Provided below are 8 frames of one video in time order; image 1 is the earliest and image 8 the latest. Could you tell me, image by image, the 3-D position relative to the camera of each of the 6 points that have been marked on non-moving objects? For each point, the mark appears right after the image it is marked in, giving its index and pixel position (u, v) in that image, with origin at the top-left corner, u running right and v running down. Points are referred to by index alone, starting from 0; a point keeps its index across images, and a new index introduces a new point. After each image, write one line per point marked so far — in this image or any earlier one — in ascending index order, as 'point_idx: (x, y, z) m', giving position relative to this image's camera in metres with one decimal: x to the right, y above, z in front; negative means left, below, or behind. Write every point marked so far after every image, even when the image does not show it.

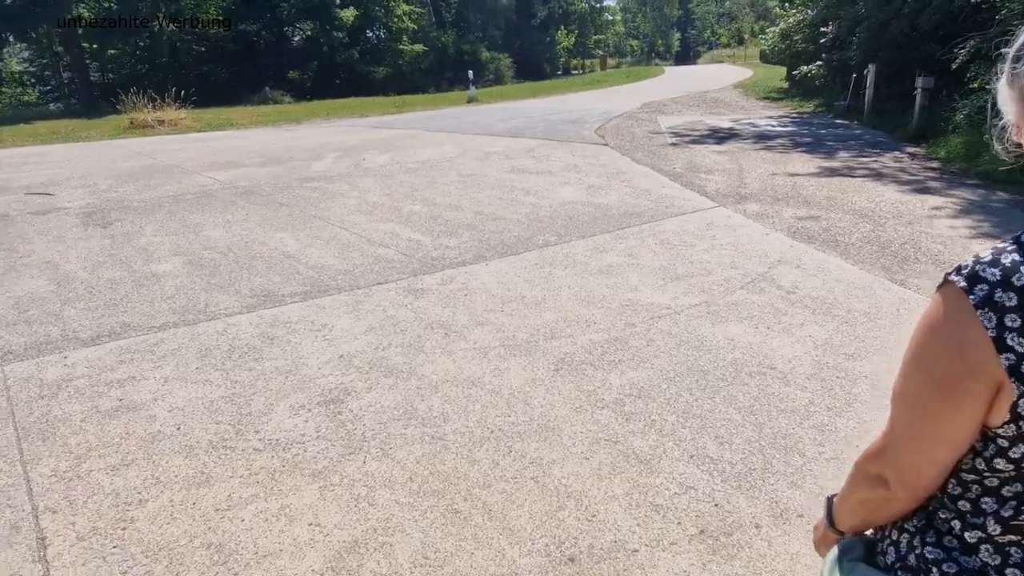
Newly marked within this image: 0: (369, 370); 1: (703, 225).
0: (-0.7, -0.4, +3.9) m
1: (+1.7, +0.5, +6.9) m
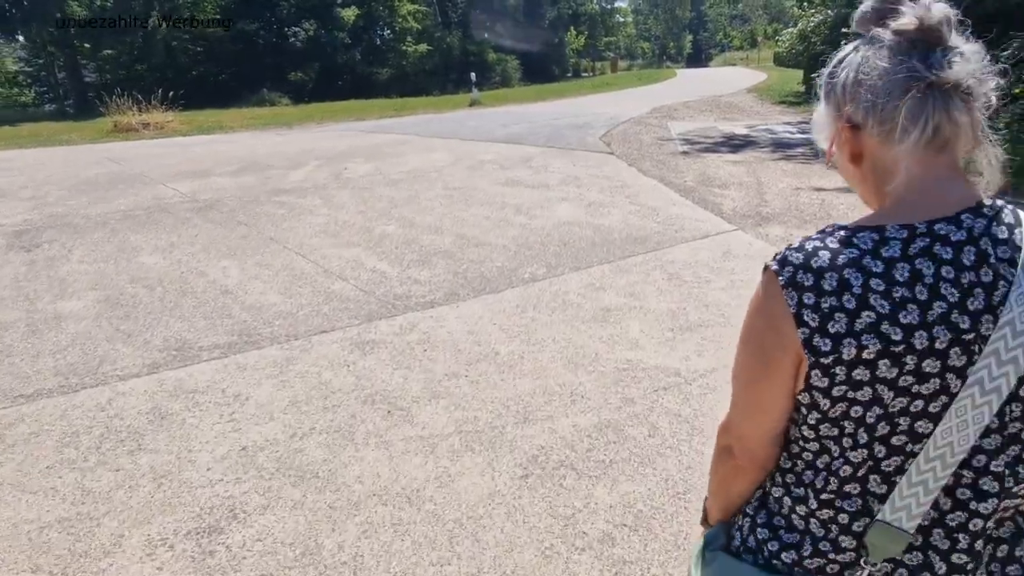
0: (-0.9, -0.7, +2.9) m
1: (+1.6, +0.2, +5.9) m
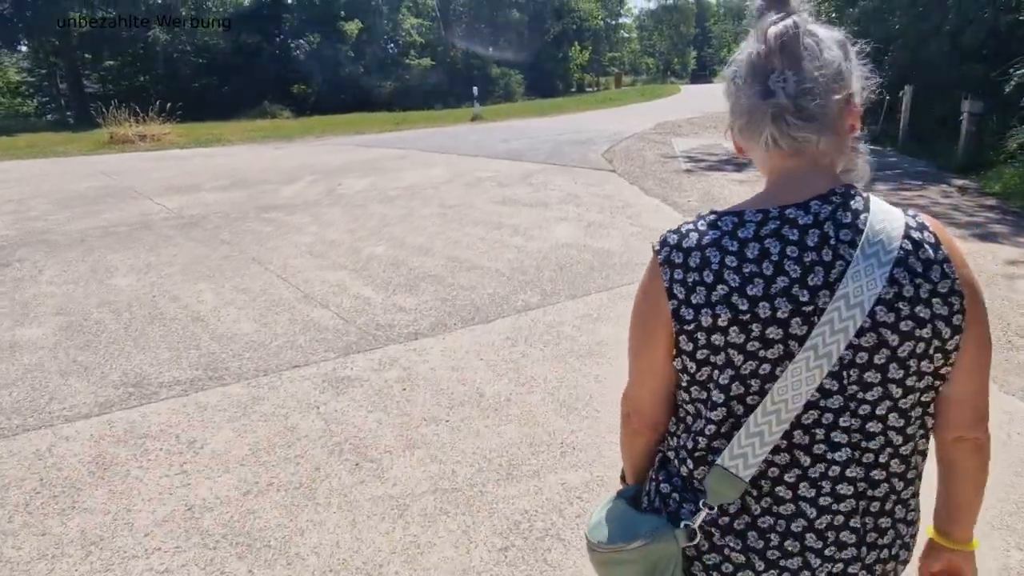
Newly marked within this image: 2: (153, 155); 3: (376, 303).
0: (-1.0, -0.9, +2.6) m
1: (+1.5, 0.0, +5.6) m
2: (-7.4, +2.7, +15.6) m
3: (-0.9, -0.1, +5.2) m
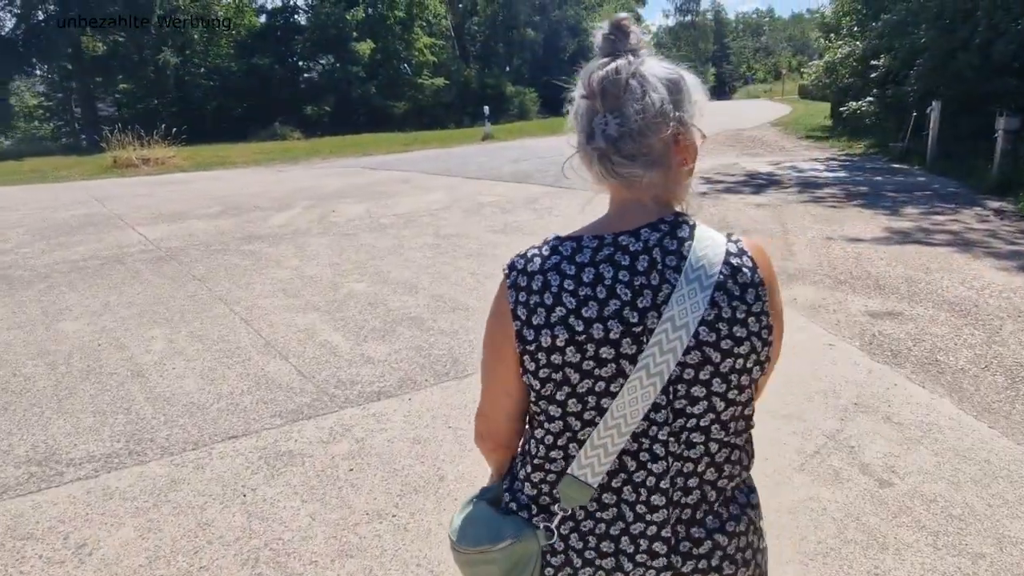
0: (-1.2, -1.1, +2.0) m
1: (+1.5, -0.3, +4.9) m
2: (-7.2, +2.2, +15.3) m
3: (-1.0, -0.4, +4.6) m
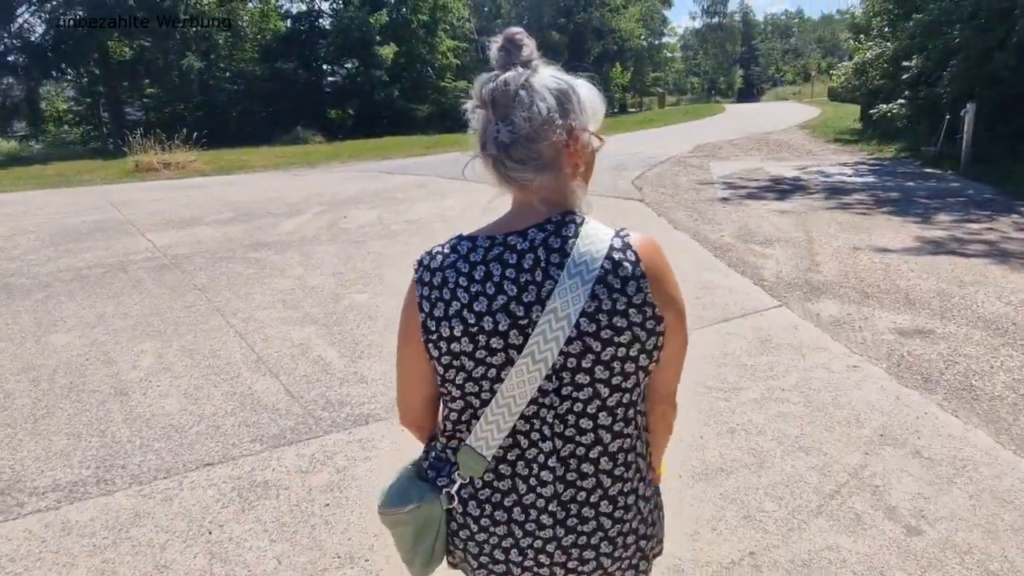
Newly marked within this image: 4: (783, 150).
0: (-1.2, -1.2, +1.8) m
1: (+1.5, -0.4, +4.6) m
2: (-6.8, +2.1, +15.2) m
3: (-1.0, -0.5, +4.4) m
4: (+6.1, +3.1, +17.2) m
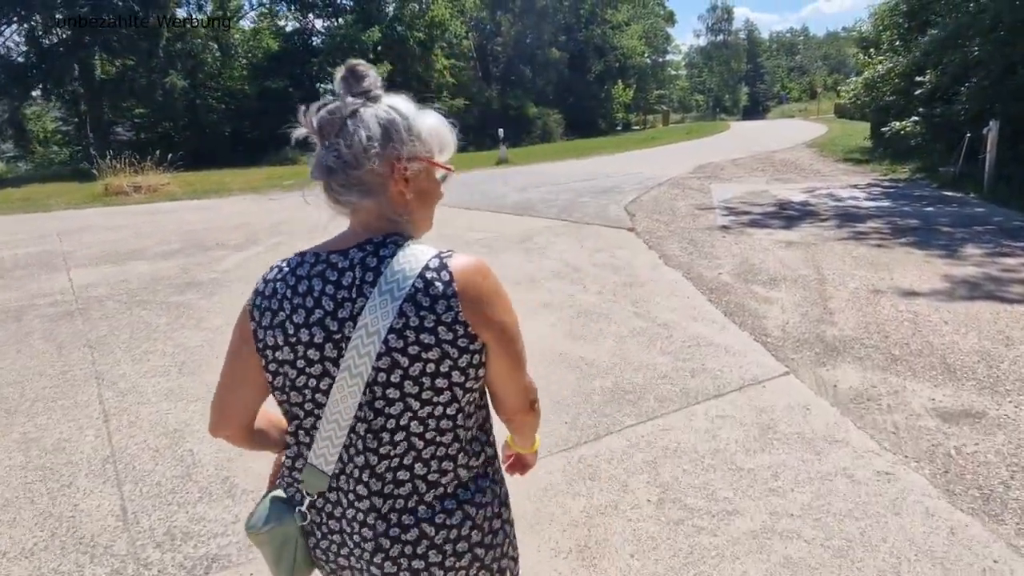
0: (-1.6, -1.4, +0.7) m
1: (+1.1, -0.7, +3.5) m
2: (-7.1, +1.5, +14.3) m
3: (-1.4, -0.8, +3.4) m
4: (+5.9, +2.5, +16.2) m
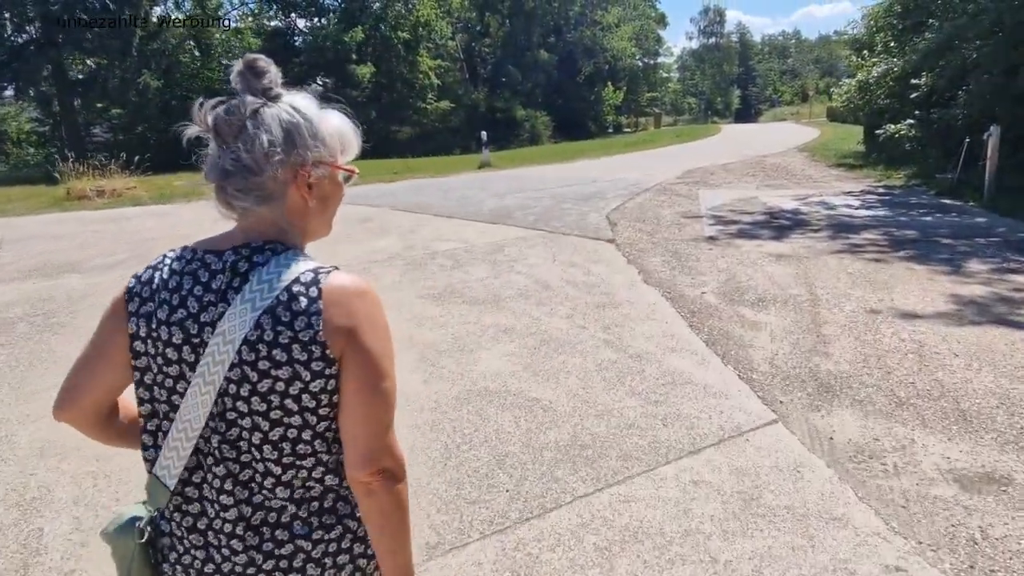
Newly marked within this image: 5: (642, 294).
0: (-1.9, -1.6, 0.0) m
1: (+0.8, -0.9, +2.9) m
2: (-7.5, +1.3, +13.6) m
3: (-1.7, -1.0, +2.7) m
4: (+5.5, +2.3, +15.6) m
5: (+1.1, -0.1, +6.4) m
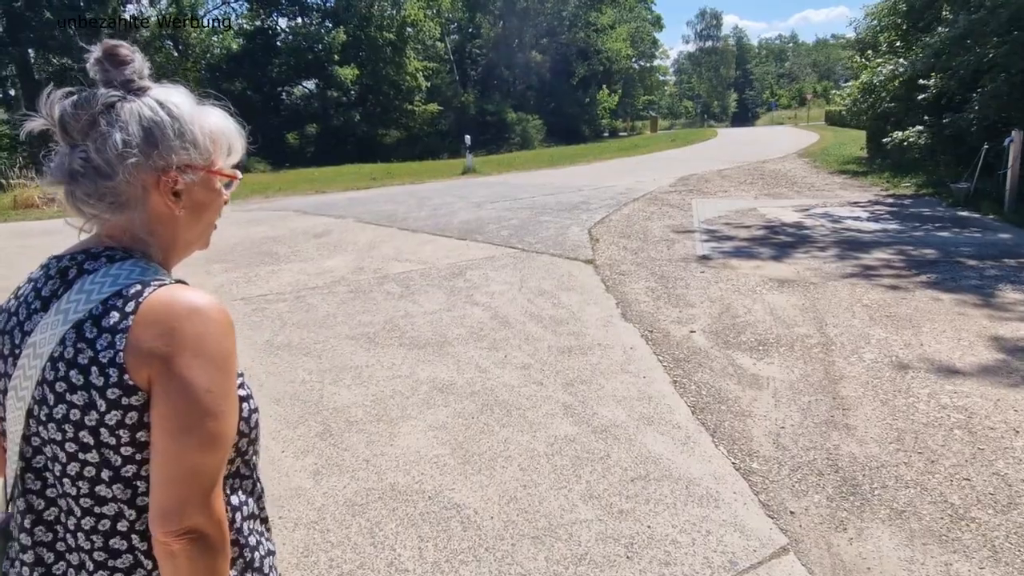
0: (-2.2, -1.8, -1.1) m
1: (+0.5, -1.1, +1.8) m
2: (-7.8, +1.0, +12.4) m
3: (-2.0, -1.2, +1.6) m
4: (+5.1, +2.0, +14.5) m
5: (+0.8, -0.3, +5.3) m
